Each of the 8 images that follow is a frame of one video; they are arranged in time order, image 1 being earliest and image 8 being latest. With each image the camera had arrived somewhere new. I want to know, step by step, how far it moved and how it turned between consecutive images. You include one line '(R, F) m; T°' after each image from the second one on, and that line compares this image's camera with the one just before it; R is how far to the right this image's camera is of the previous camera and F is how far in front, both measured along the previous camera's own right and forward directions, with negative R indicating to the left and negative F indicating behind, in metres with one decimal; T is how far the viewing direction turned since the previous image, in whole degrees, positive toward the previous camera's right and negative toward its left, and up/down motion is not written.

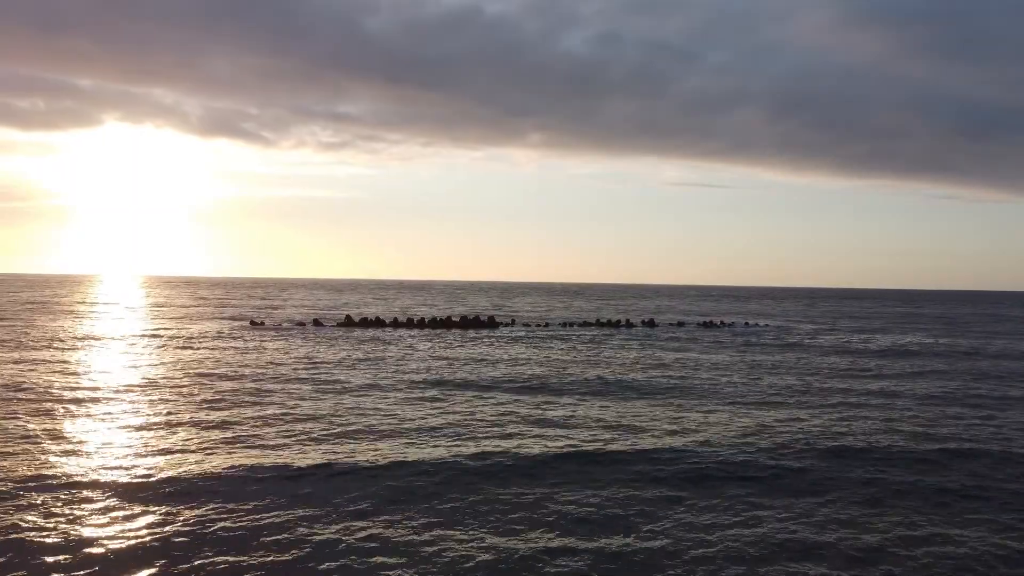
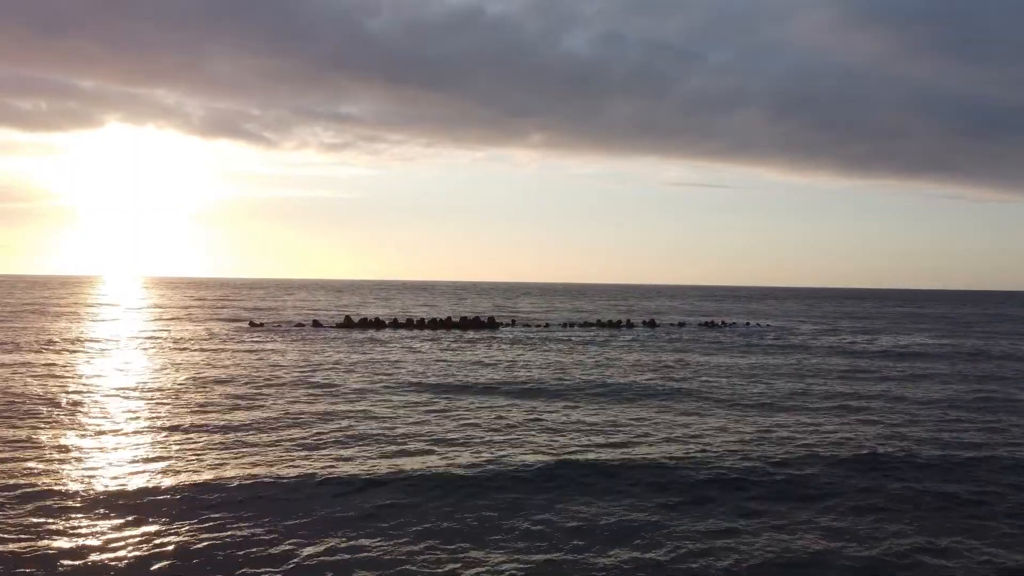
(-1.8, -3.3) m; 0°
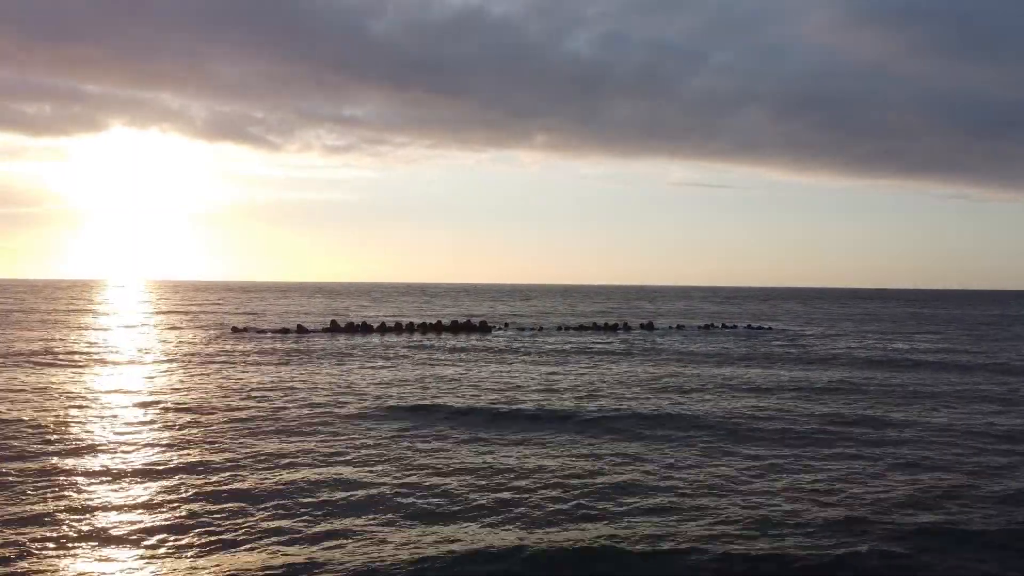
(+1.1, +2.1) m; 0°
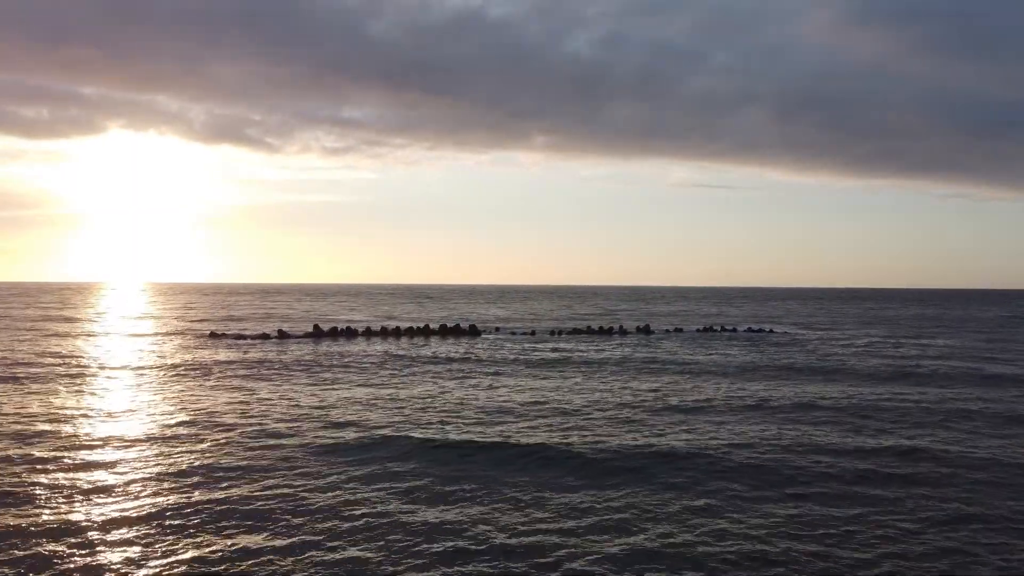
(+1.0, +2.4) m; 0°
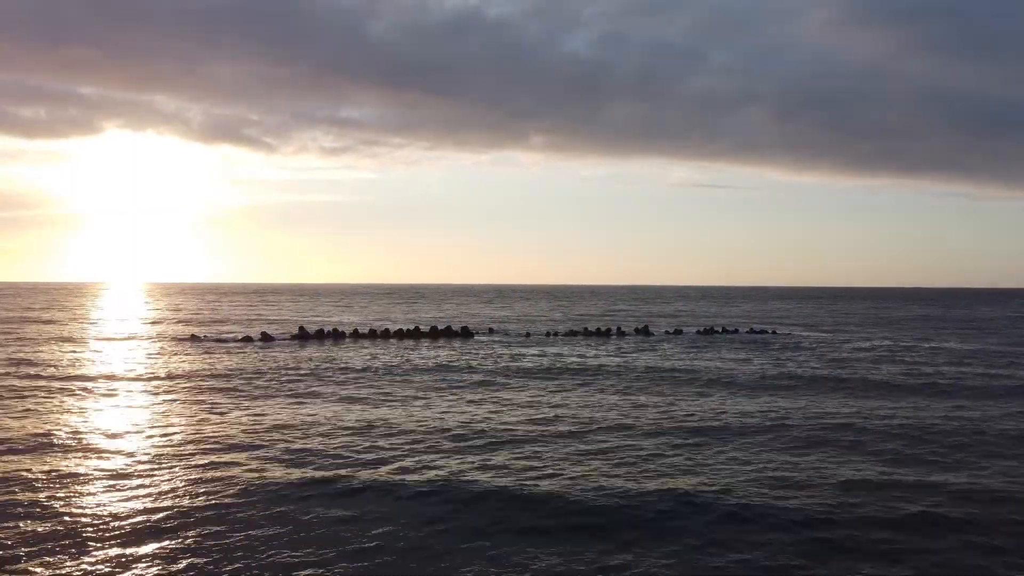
(+0.6, +2.1) m; 0°
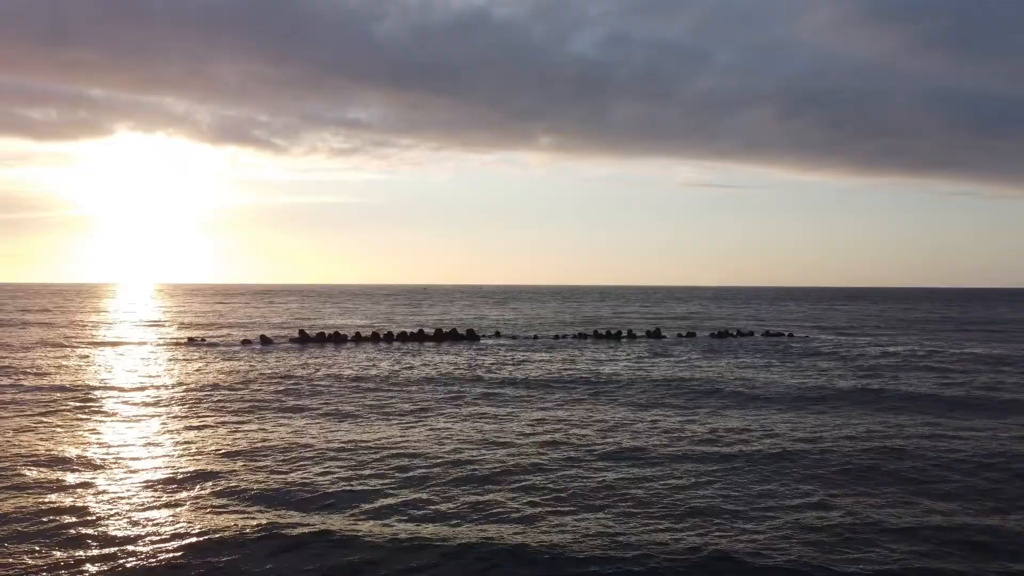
(0.0, +2.0) m; -1°
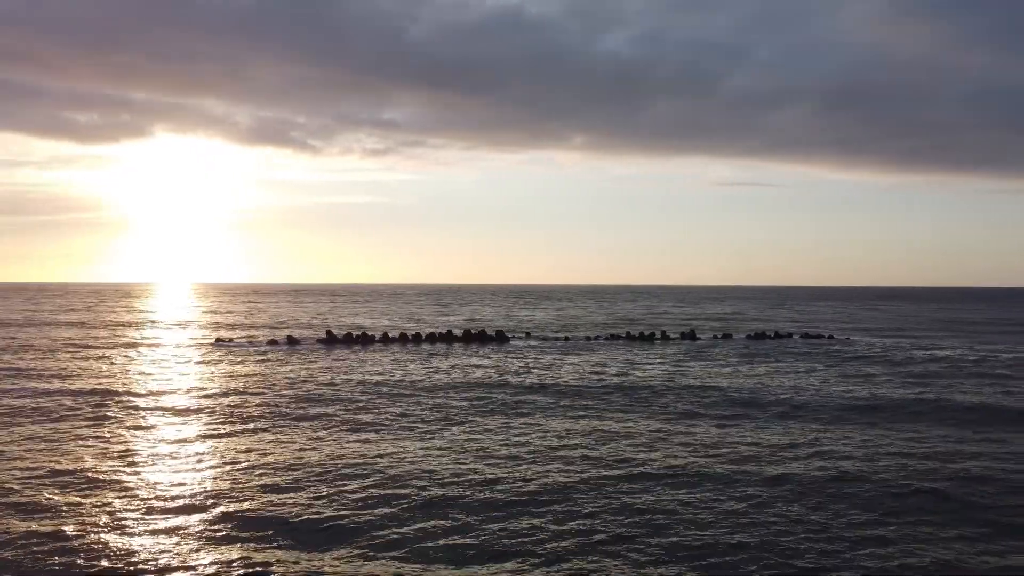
(+0.2, +1.3) m; -3°
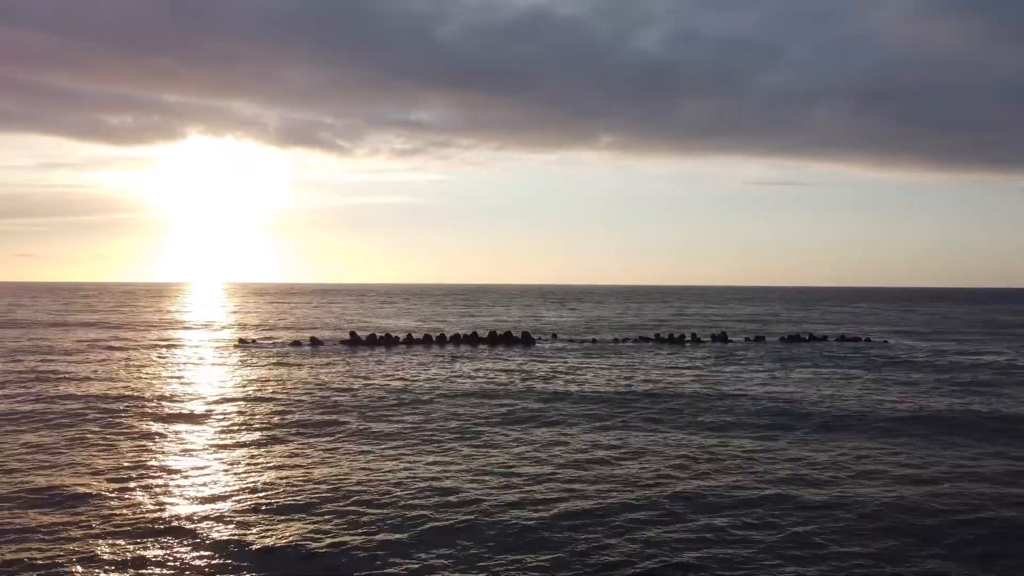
(+0.2, +1.1) m; -2°
